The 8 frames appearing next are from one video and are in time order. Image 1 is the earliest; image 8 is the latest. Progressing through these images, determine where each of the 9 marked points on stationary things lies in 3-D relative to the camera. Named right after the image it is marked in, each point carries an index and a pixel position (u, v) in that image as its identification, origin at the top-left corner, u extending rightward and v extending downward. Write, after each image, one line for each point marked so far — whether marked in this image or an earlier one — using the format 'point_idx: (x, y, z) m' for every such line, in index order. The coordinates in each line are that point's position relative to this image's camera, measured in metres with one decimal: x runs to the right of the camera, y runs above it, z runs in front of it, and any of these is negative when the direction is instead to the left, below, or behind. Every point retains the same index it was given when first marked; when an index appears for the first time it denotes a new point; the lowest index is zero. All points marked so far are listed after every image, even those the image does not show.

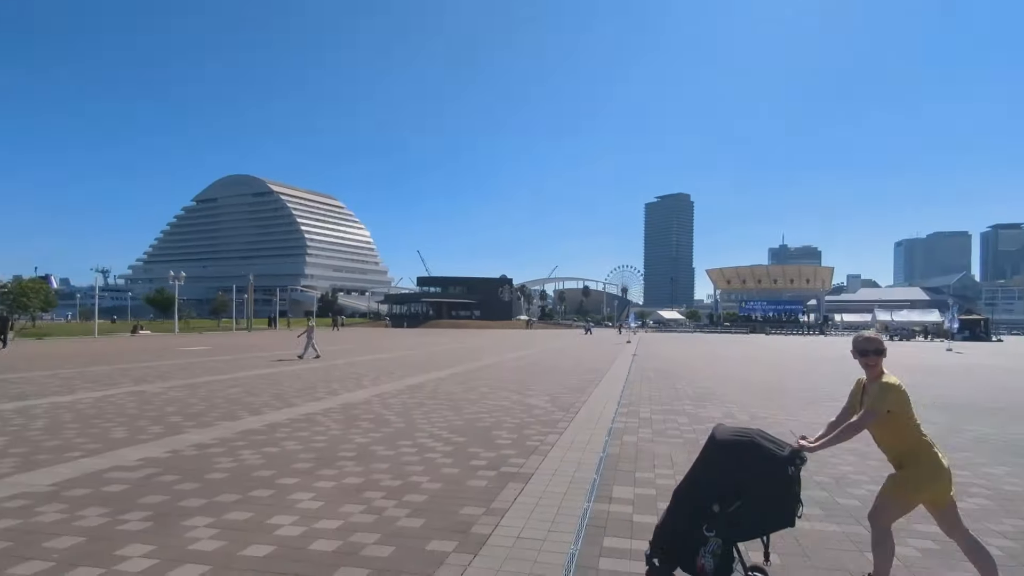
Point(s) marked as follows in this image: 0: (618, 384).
0: (+2.6, -2.3, +14.7) m
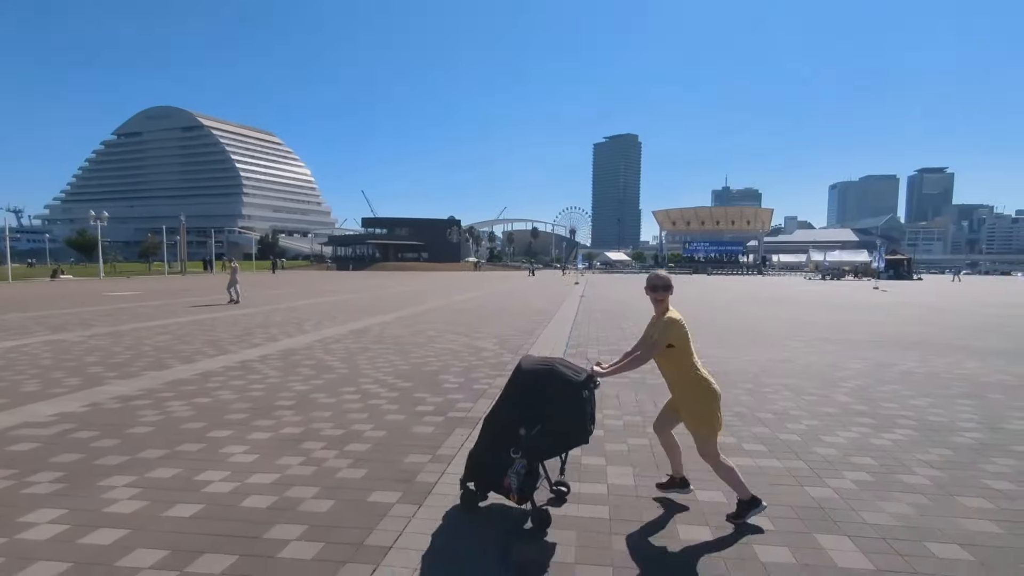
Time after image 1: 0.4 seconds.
0: (+1.3, -0.9, +14.8) m
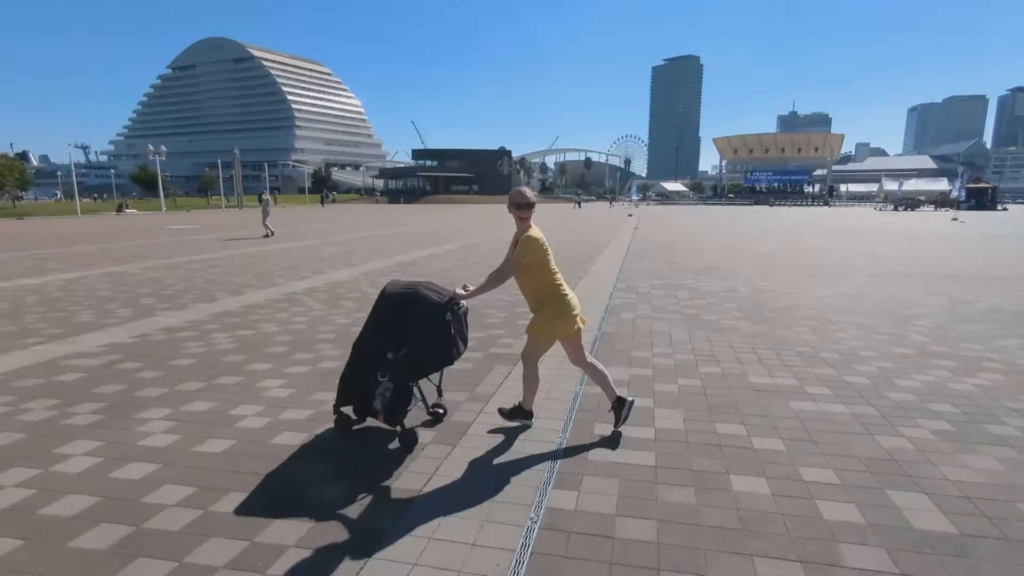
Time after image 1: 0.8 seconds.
0: (+2.4, +0.7, +14.3) m
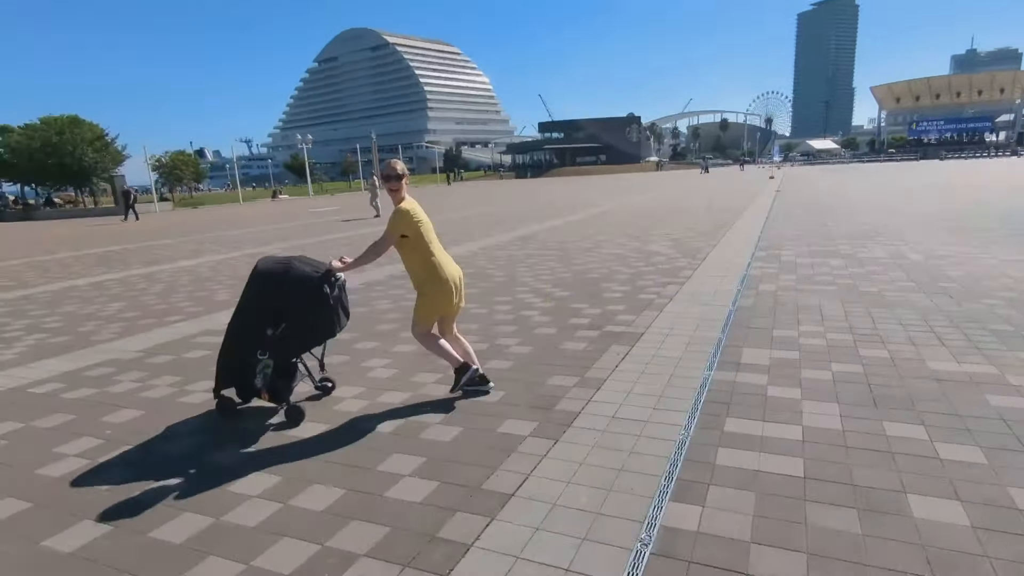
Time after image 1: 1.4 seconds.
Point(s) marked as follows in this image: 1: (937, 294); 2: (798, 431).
0: (+5.2, +1.4, +12.9) m
1: (+4.2, -0.1, +6.0) m
2: (+1.5, -0.7, +3.2) m
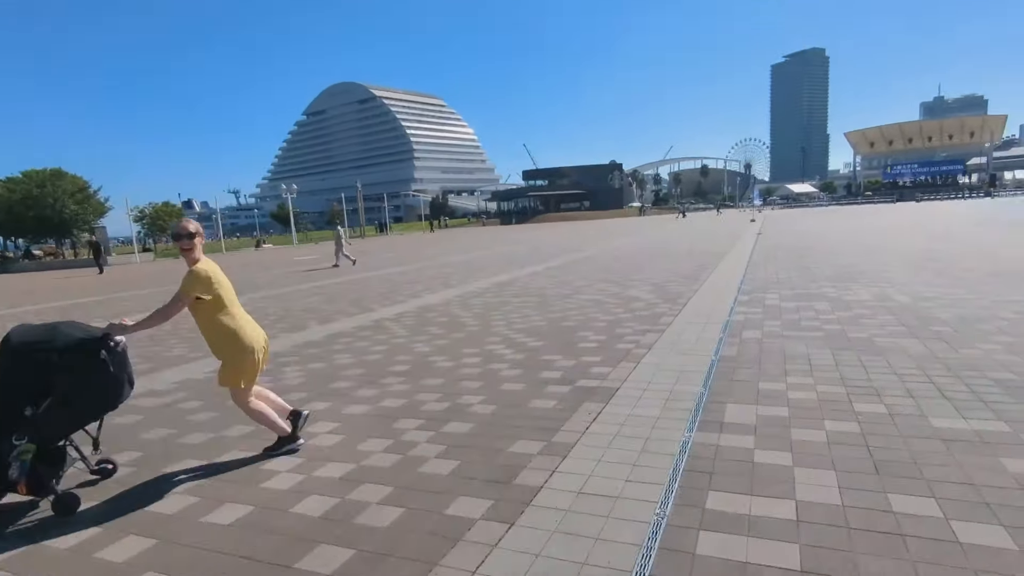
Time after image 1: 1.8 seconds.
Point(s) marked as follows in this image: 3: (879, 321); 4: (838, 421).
0: (+4.7, +0.4, +12.7) m
1: (+3.9, -0.5, +5.6) m
2: (+1.2, -1.0, +2.7) m
3: (+3.9, -0.4, +6.5) m
4: (+2.0, -0.8, +3.7) m
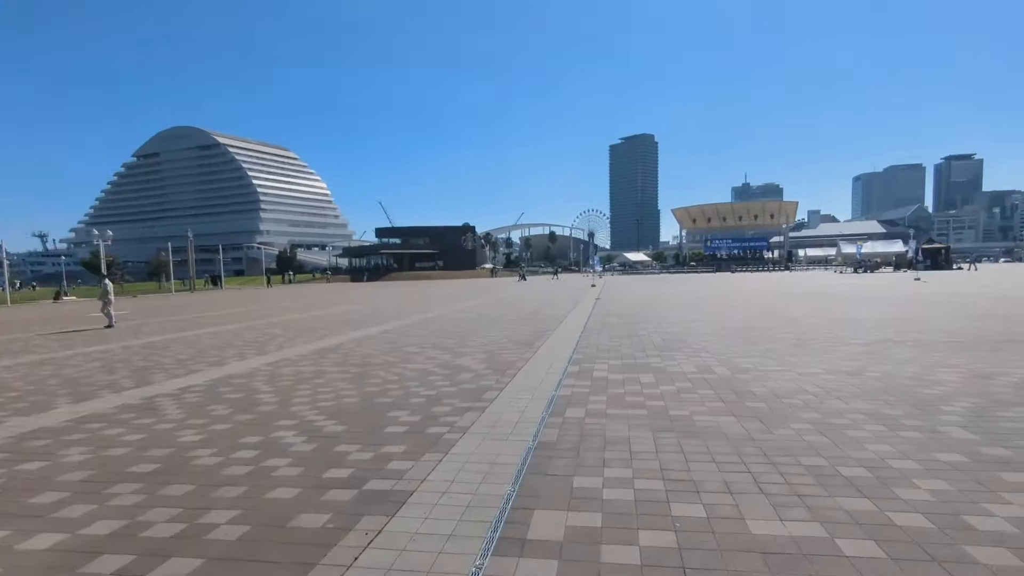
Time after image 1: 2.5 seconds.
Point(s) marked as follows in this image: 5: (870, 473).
0: (+1.3, -0.9, +12.6) m
1: (+2.1, -1.2, +5.5) m
2: (+0.3, -1.3, +2.0) m
3: (+2.0, -1.1, +6.4) m
4: (+0.8, -1.3, +3.2) m
5: (+2.4, -1.2, +4.1) m
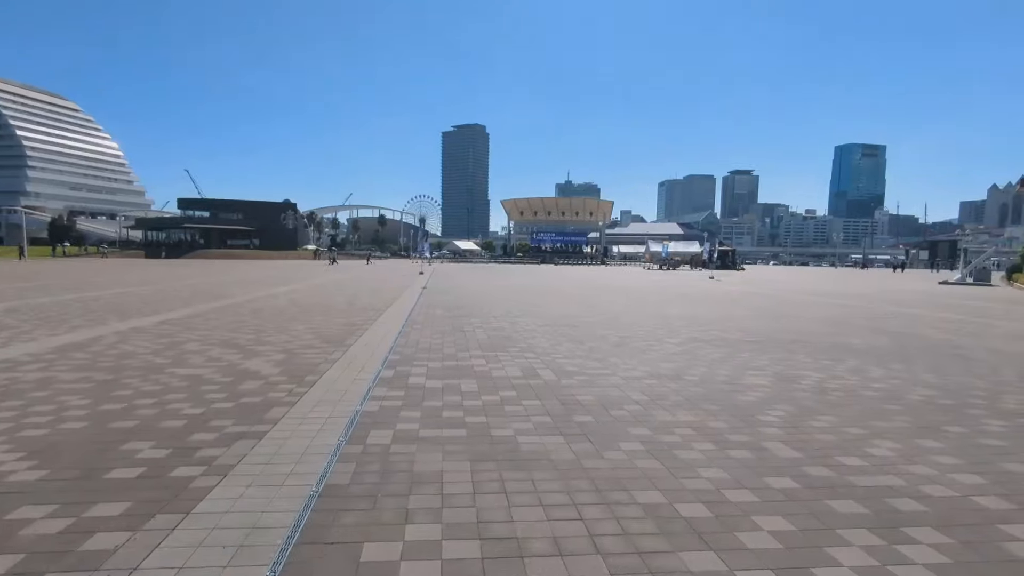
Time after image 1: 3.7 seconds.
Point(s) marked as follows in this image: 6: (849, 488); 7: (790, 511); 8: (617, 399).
0: (-2.3, -0.8, +11.5) m
1: (+0.5, -1.2, +4.9) m
2: (-0.3, -1.4, +1.1) m
3: (+0.1, -1.1, +5.7) m
4: (-0.2, -1.3, +2.3) m
5: (+1.2, -1.3, +3.6) m
6: (+2.1, -1.4, +4.1) m
7: (+1.6, -1.4, +3.6) m
8: (+1.1, -1.1, +6.2) m
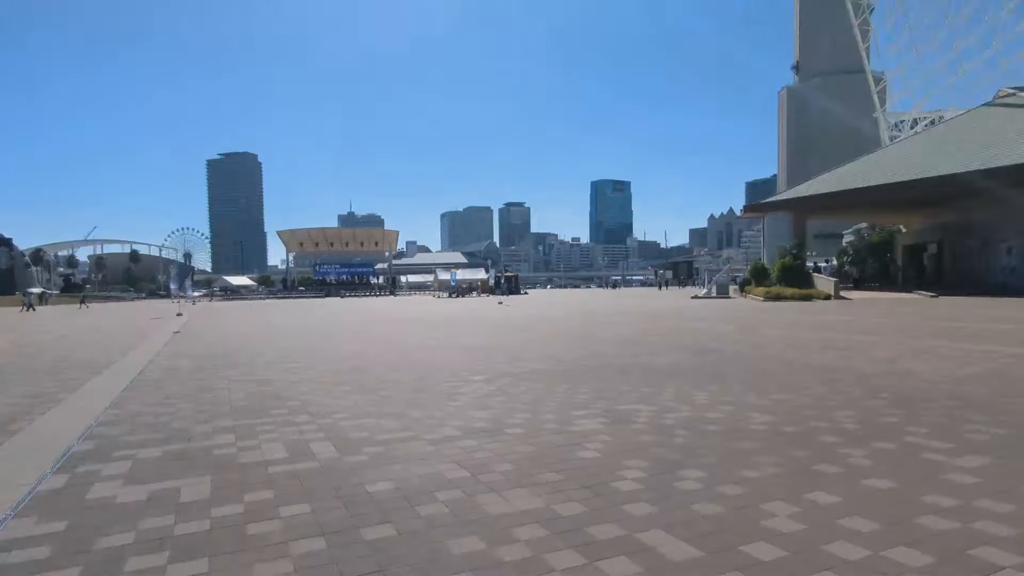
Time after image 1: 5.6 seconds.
0: (-5.5, -1.5, +8.2) m
1: (-0.7, -1.4, +2.9) m
2: (-0.2, -1.4, -1.0) m
3: (-1.3, -1.4, +3.6) m
4: (-0.5, -1.4, +0.3) m
5: (+0.3, -1.4, +1.9) m
6: (+1.1, -1.5, +2.7) m
7: (+0.8, -1.4, +2.1) m
8: (-0.6, -1.4, +4.4) m
